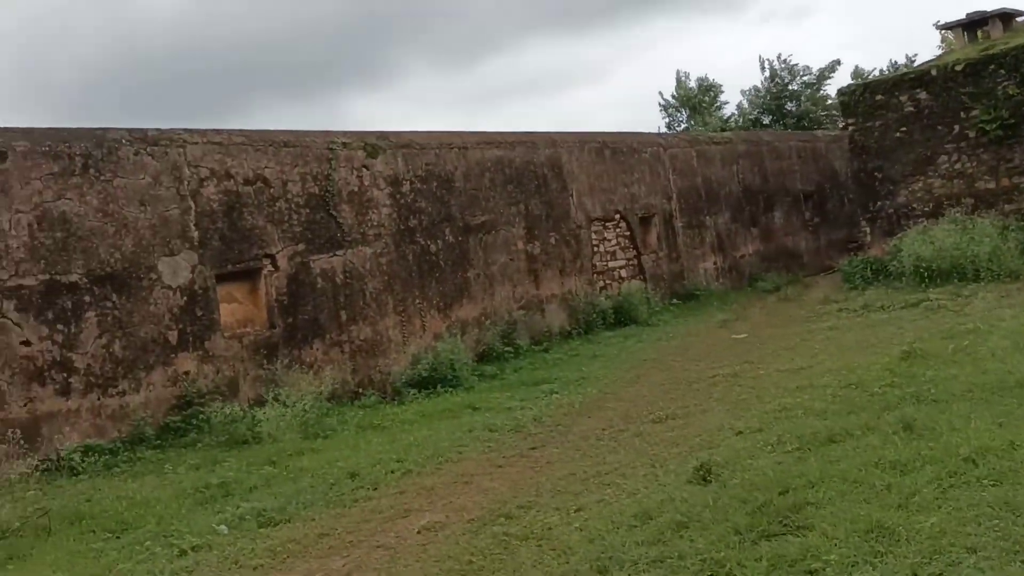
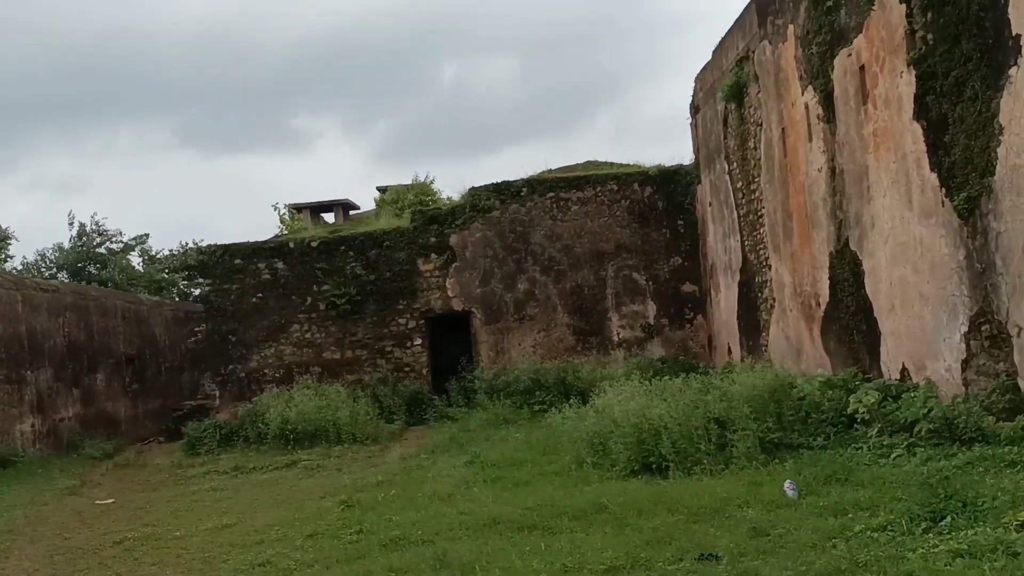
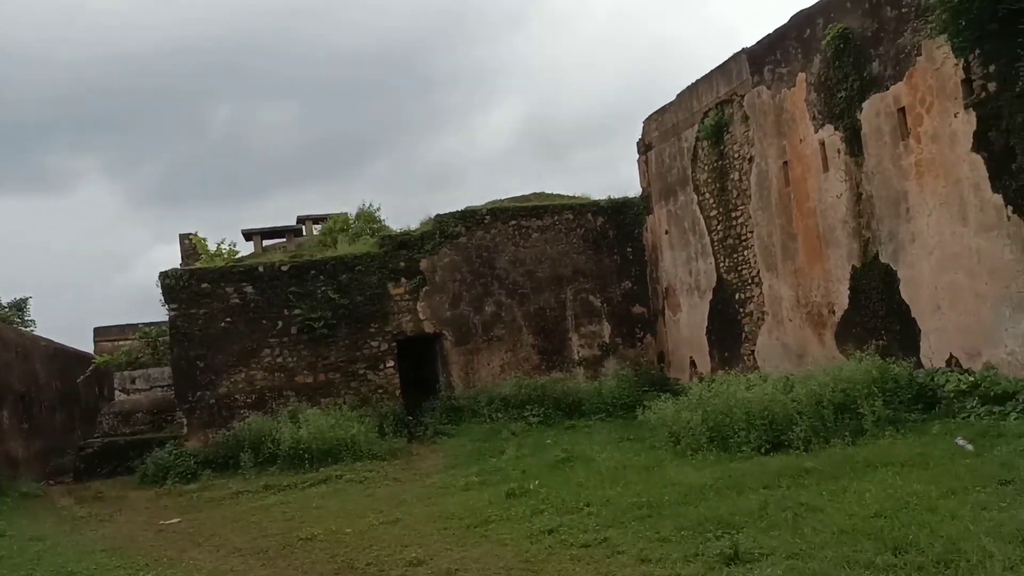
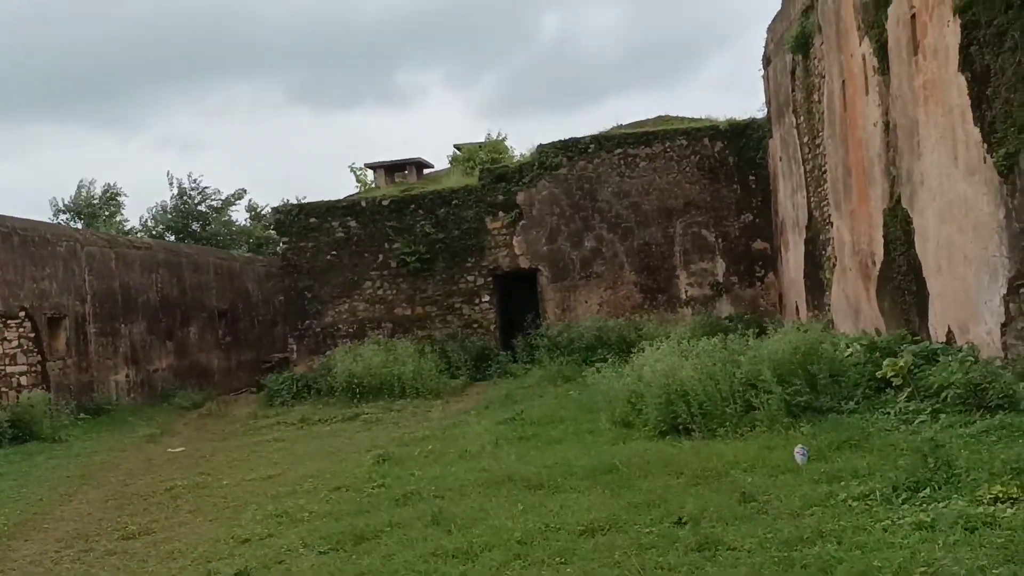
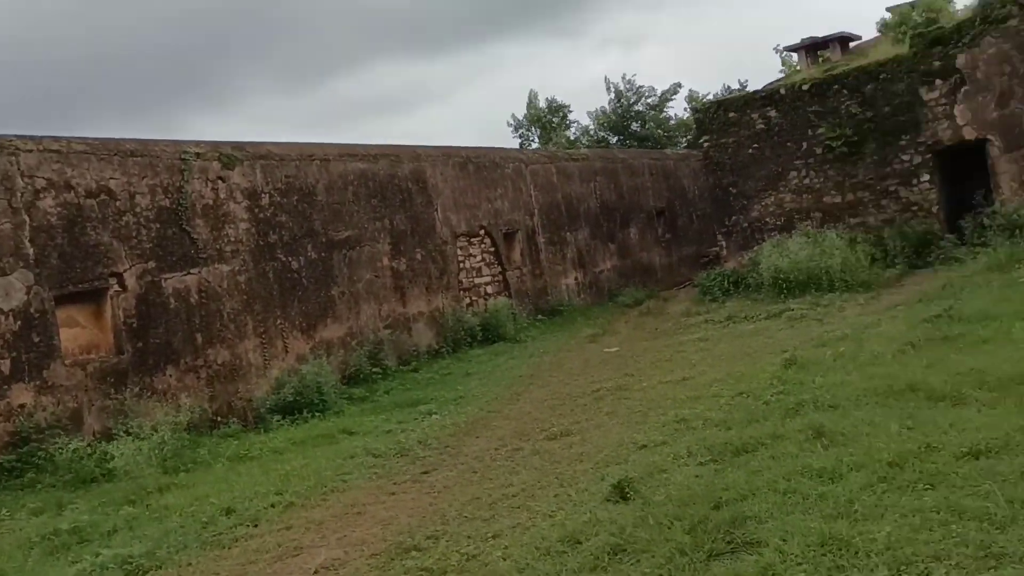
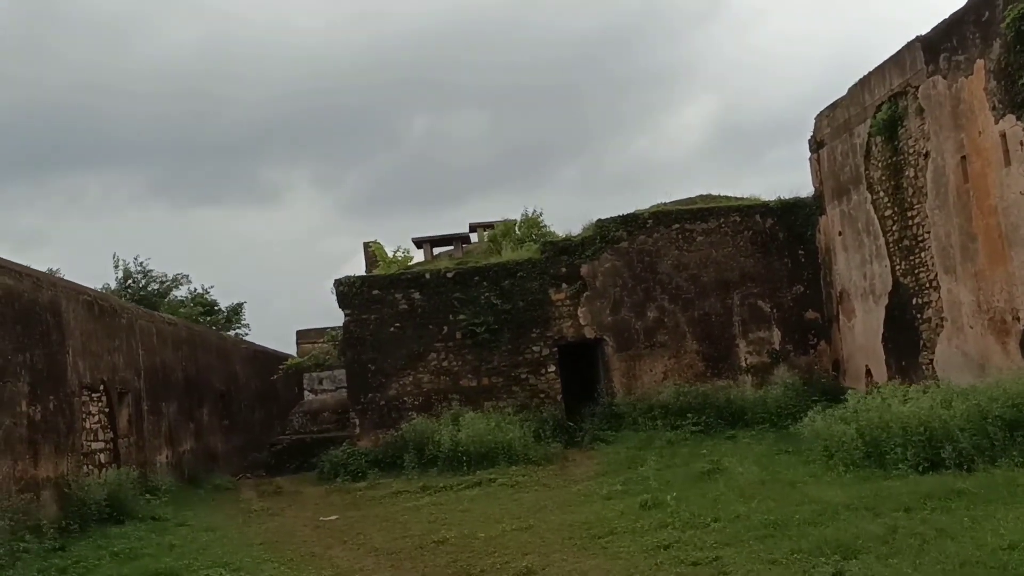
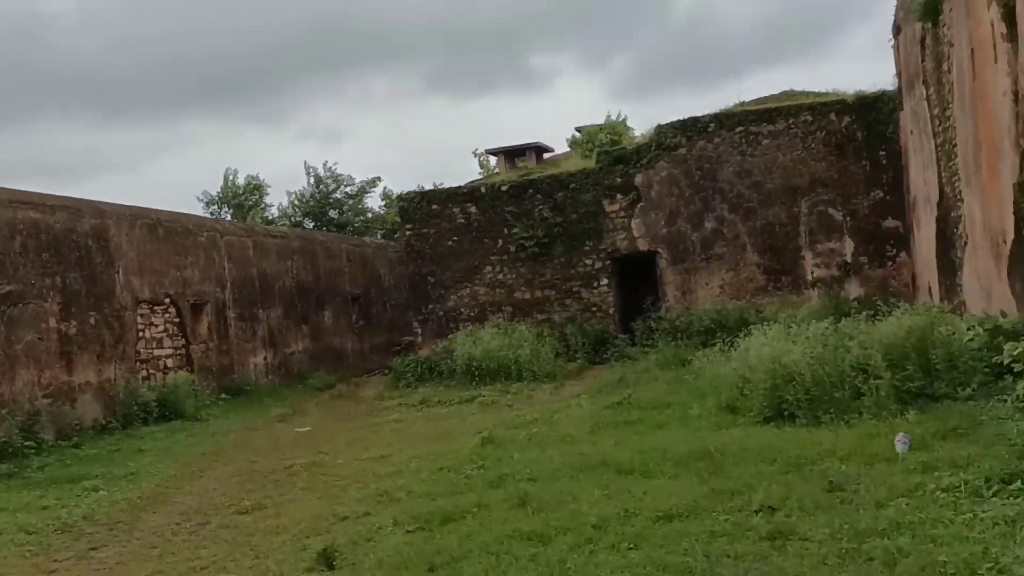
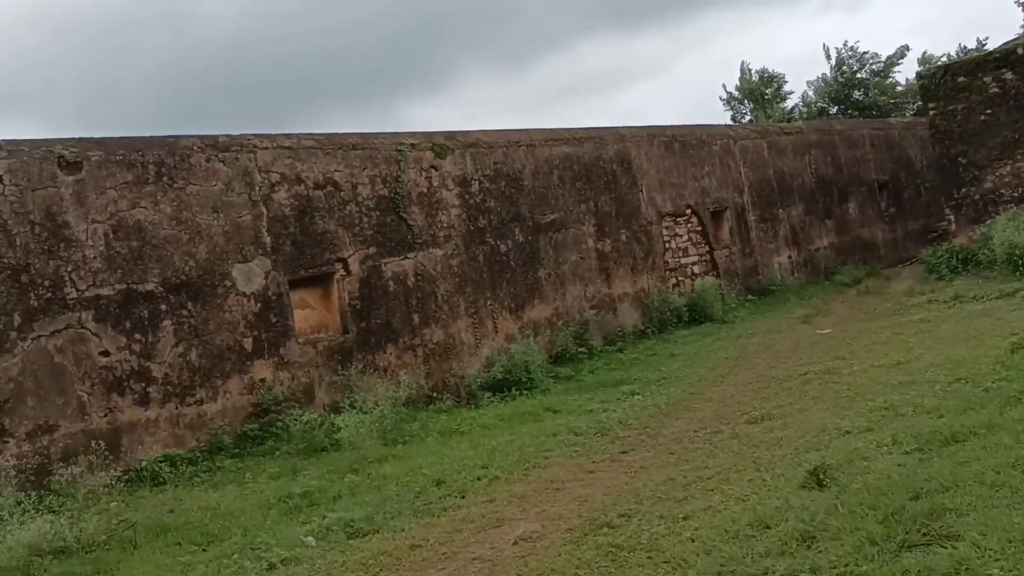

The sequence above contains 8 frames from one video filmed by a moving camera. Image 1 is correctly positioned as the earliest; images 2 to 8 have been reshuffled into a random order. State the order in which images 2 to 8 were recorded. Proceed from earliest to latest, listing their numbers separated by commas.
8, 5, 7, 4, 2, 6, 3
